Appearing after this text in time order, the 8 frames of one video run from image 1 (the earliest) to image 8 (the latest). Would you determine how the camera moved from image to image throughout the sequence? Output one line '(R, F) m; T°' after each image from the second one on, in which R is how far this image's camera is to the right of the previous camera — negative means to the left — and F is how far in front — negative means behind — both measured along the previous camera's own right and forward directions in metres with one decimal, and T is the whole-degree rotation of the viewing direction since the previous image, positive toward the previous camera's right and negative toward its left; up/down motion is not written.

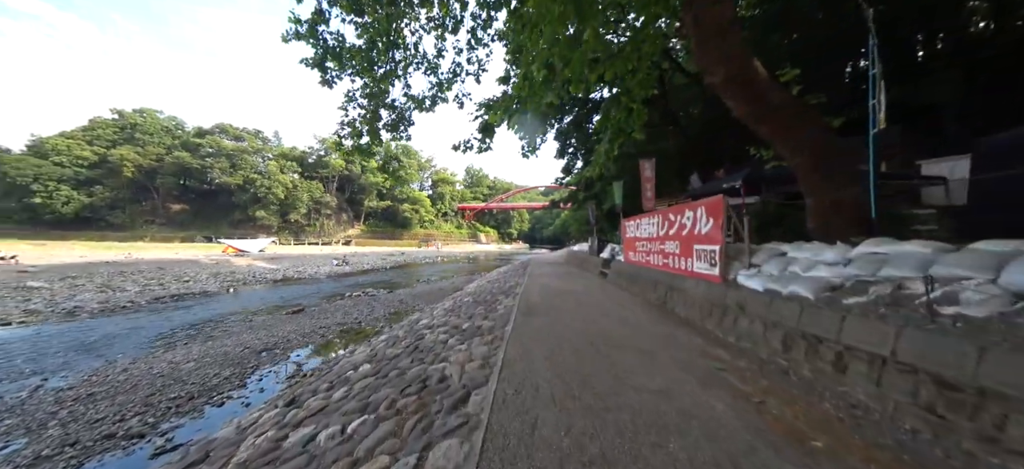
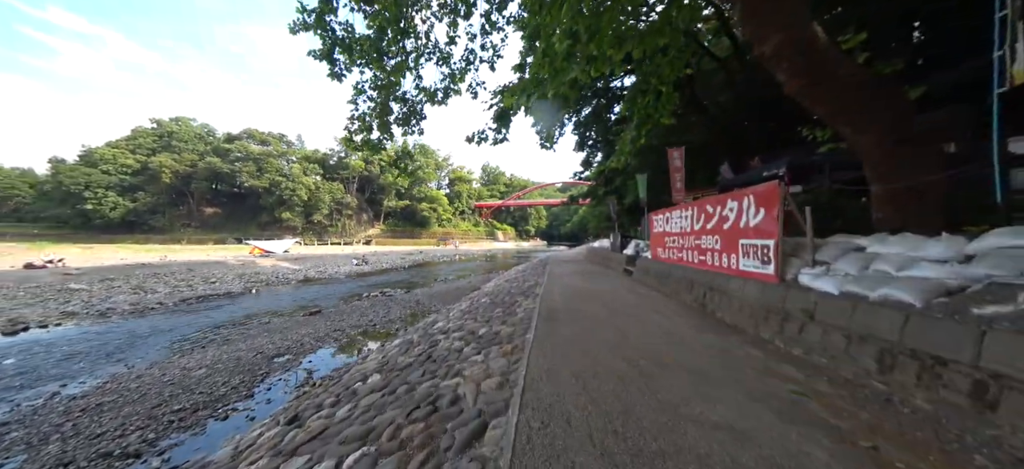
(0.0, +0.4) m; -3°
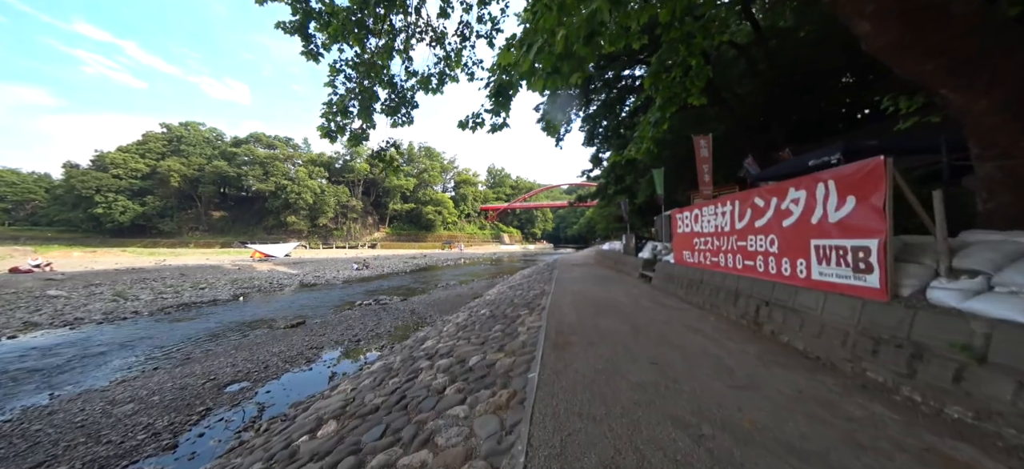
(+0.1, +0.9) m; -1°
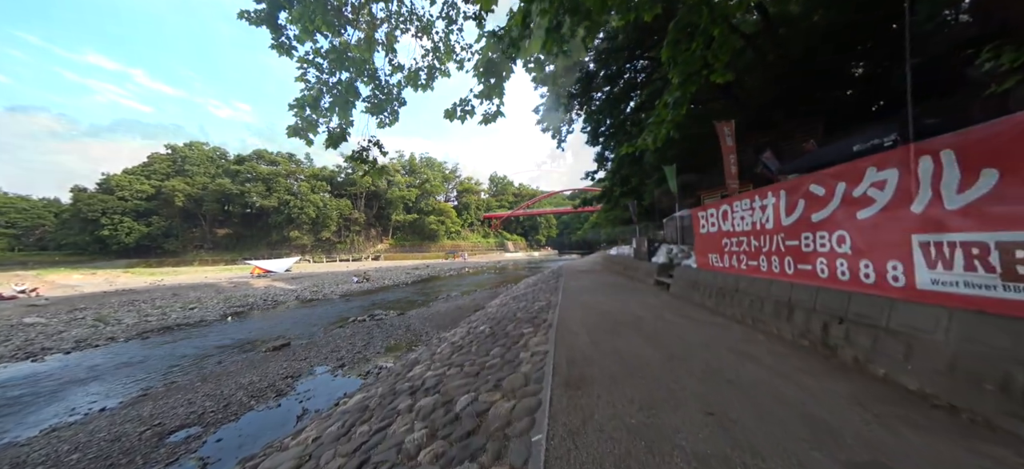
(+0.1, +0.7) m; -1°
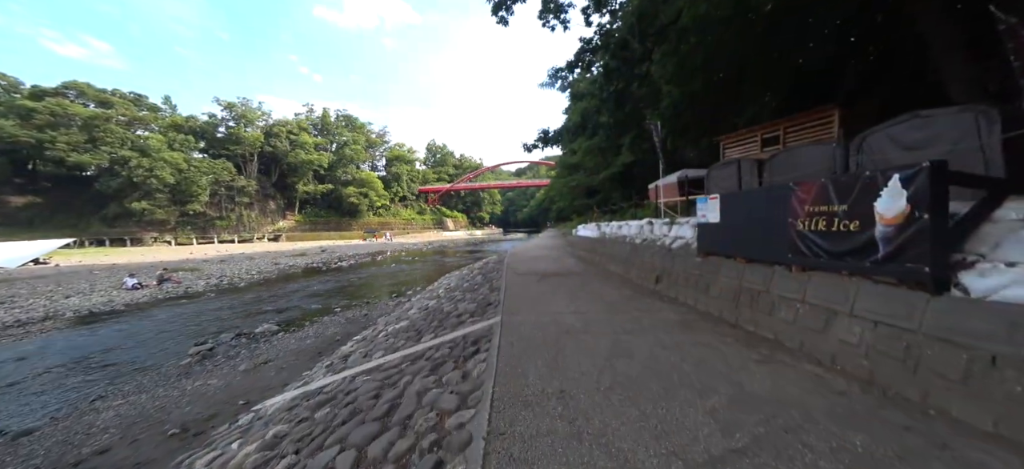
(+0.1, +1.3) m; +4°
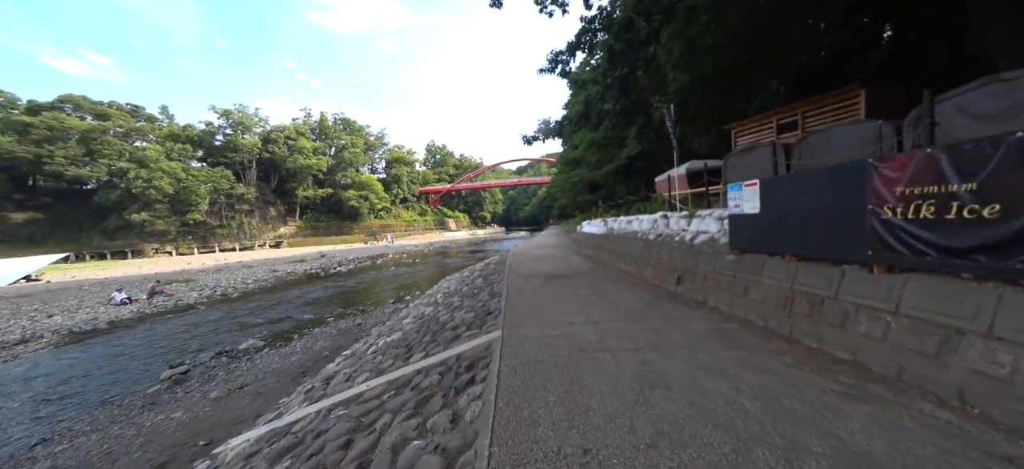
(0.0, +0.7) m; 0°
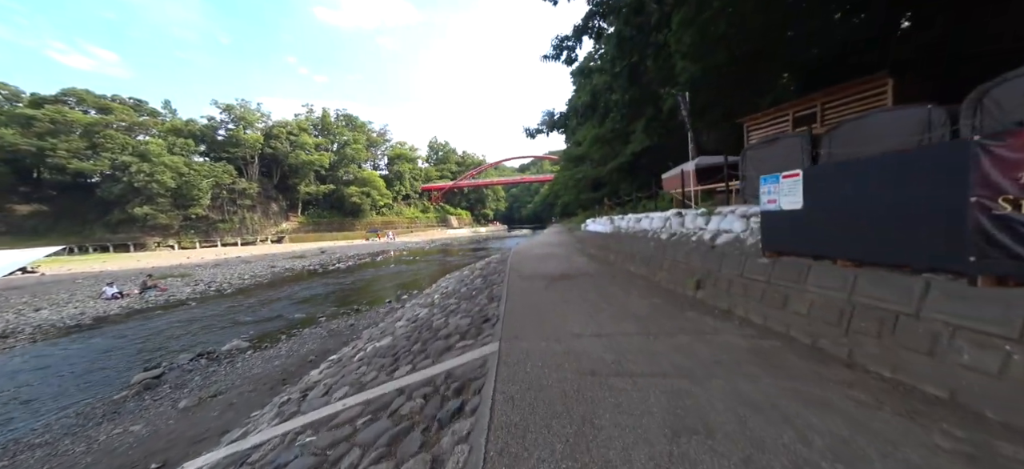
(0.0, +0.5) m; 0°
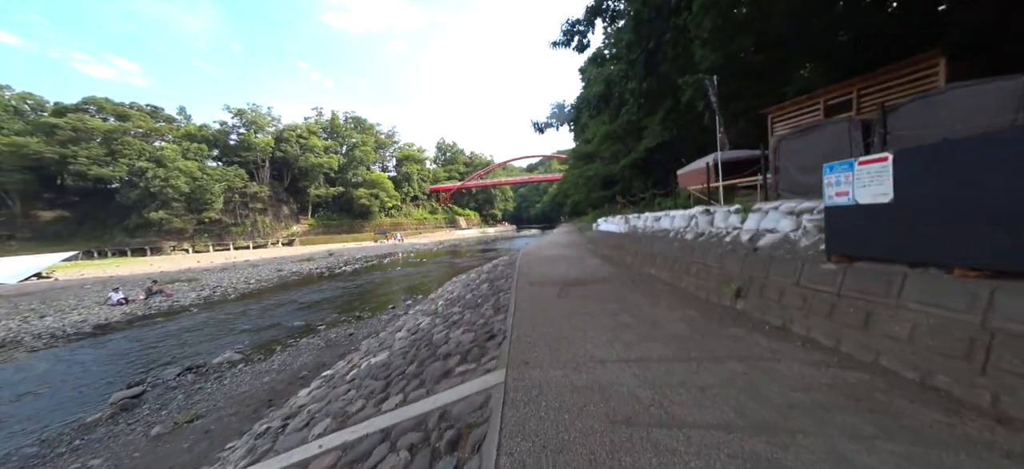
(0.0, +0.6) m; -2°
